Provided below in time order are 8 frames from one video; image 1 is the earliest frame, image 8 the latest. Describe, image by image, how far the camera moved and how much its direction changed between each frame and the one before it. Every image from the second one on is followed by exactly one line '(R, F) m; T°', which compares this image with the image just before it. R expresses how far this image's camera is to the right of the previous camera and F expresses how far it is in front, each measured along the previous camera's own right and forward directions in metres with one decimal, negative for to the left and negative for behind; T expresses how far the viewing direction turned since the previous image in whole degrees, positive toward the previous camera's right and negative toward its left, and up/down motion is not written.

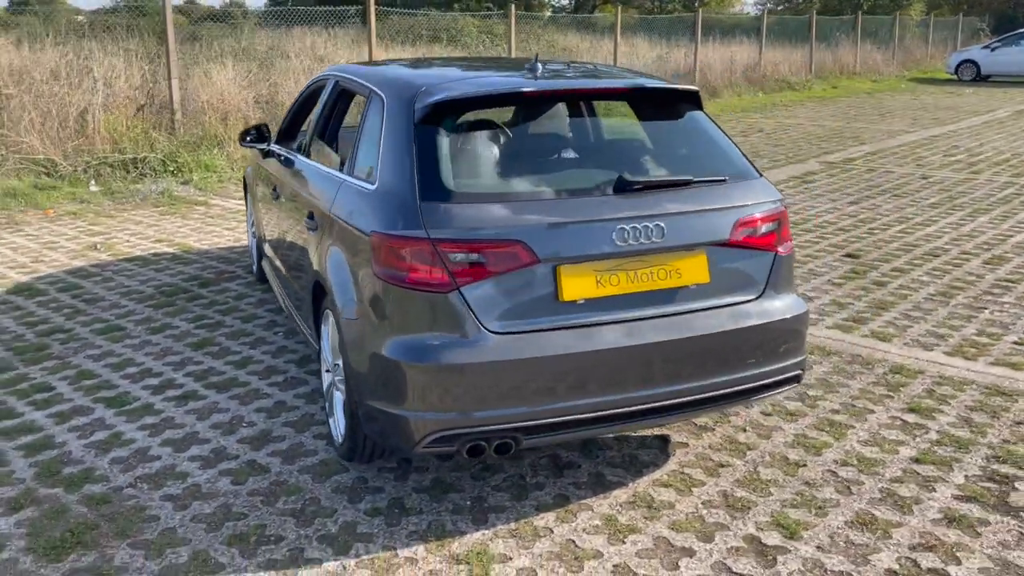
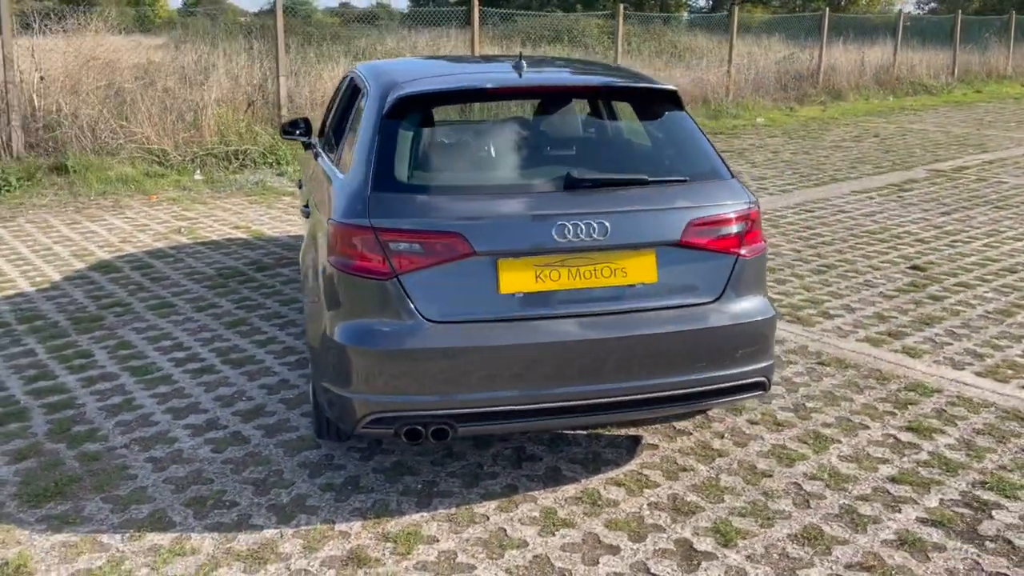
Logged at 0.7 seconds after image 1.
(+0.7, 0.0) m; -9°
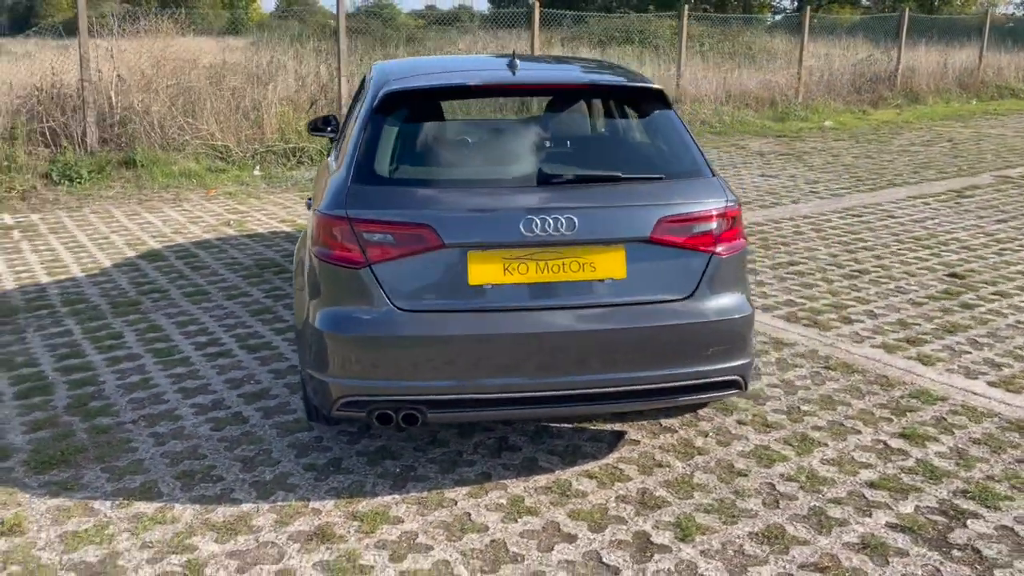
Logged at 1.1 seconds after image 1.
(+0.4, -0.1) m; -5°
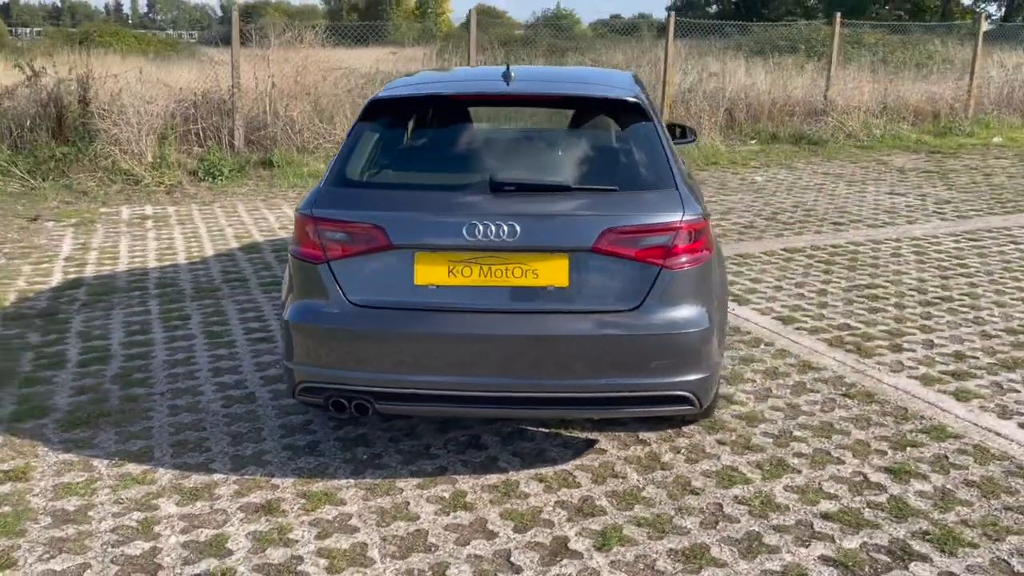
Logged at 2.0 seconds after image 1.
(+0.9, 0.0) m; -11°
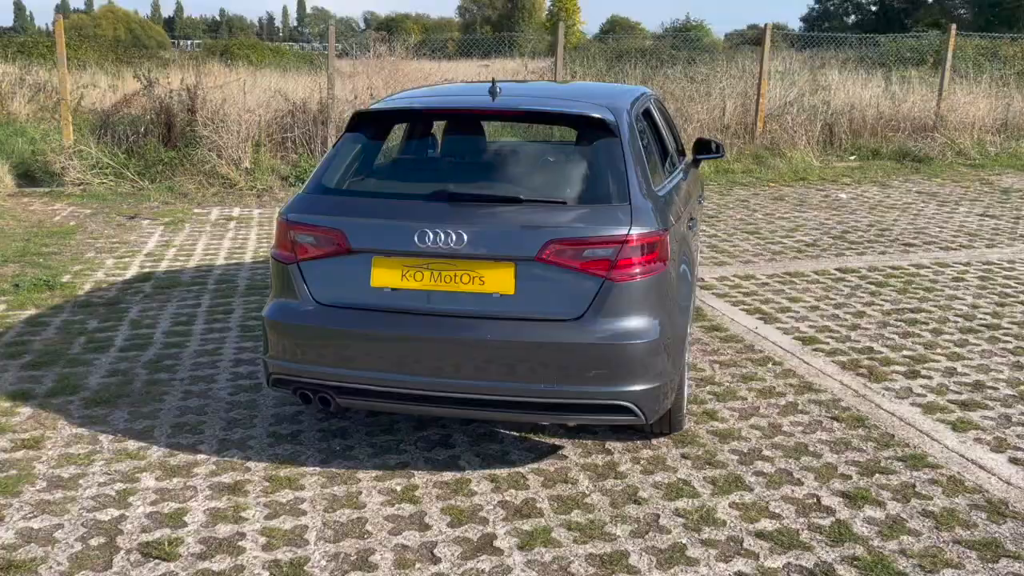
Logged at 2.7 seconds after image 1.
(+0.7, -0.1) m; -8°
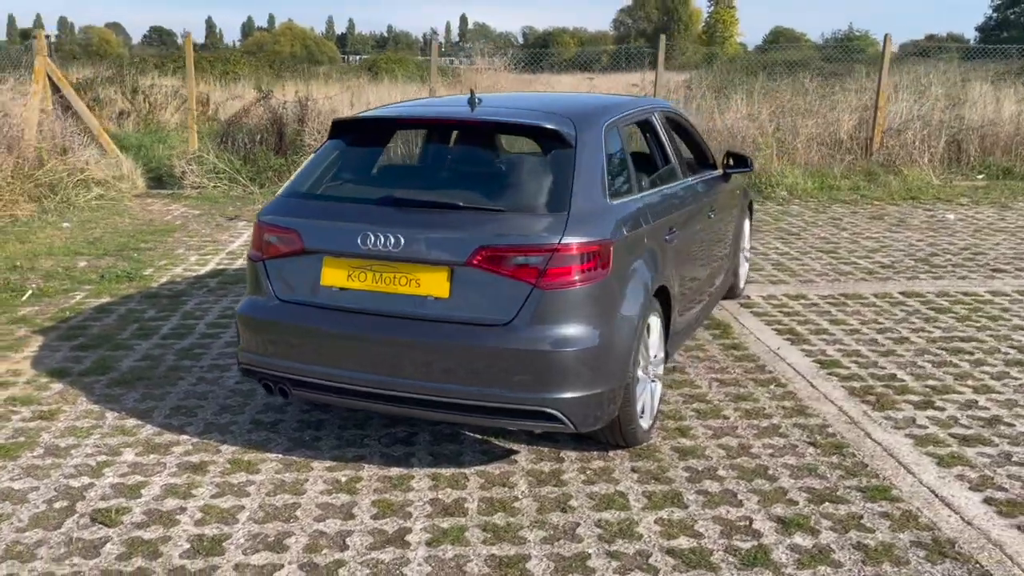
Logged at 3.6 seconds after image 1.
(+0.9, 0.0) m; -10°
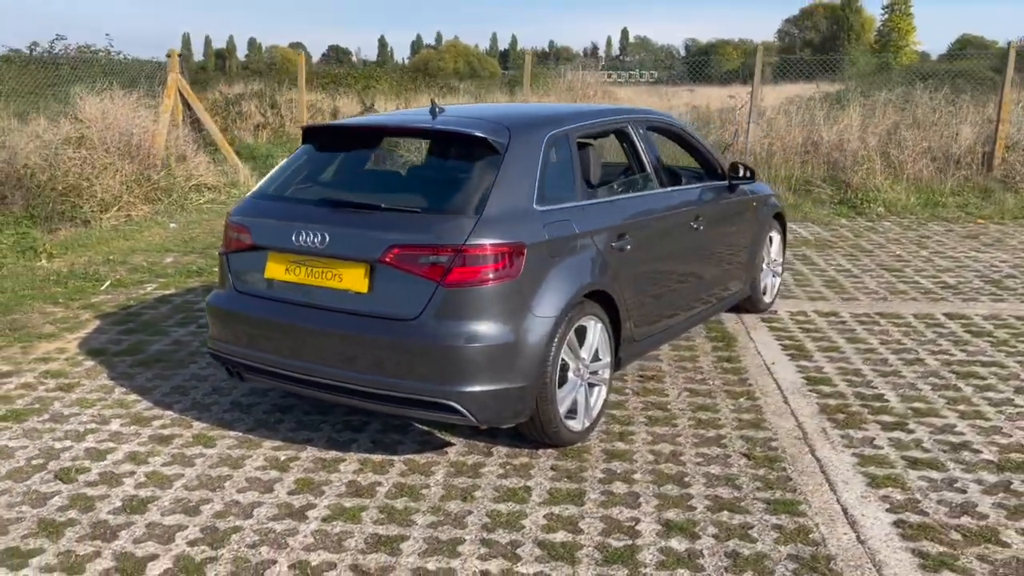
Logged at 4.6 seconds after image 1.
(+1.0, -0.1) m; -10°
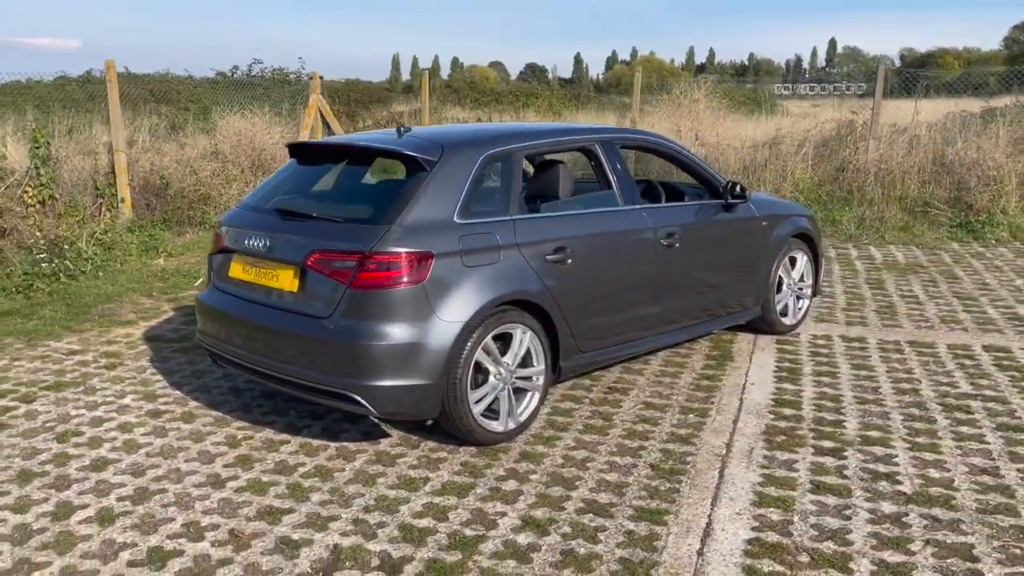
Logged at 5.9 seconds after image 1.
(+1.3, -0.1) m; -12°
